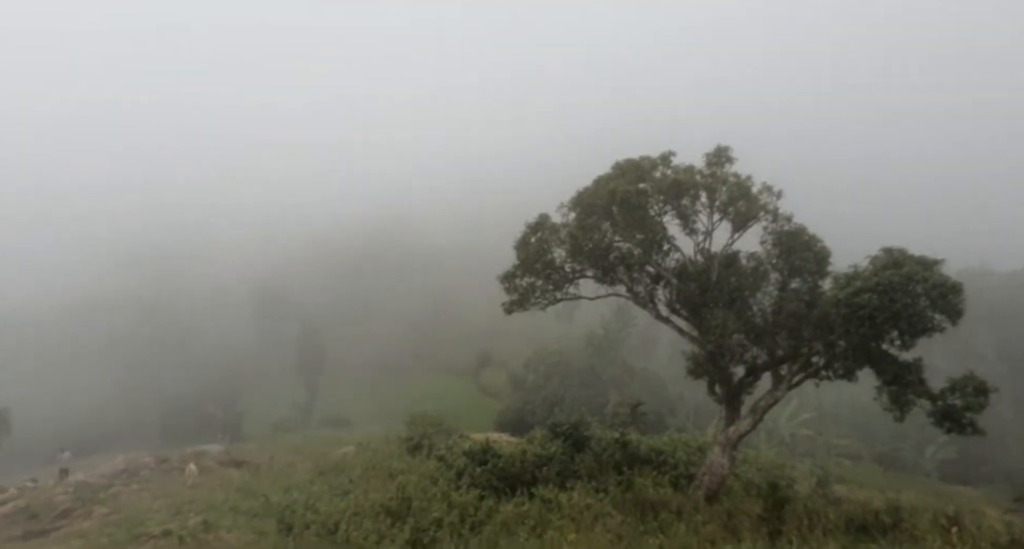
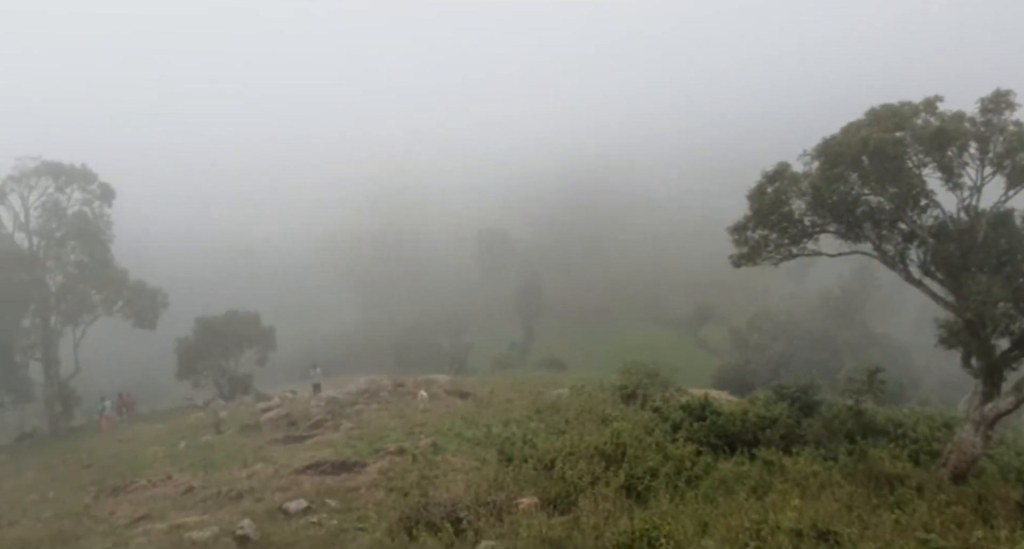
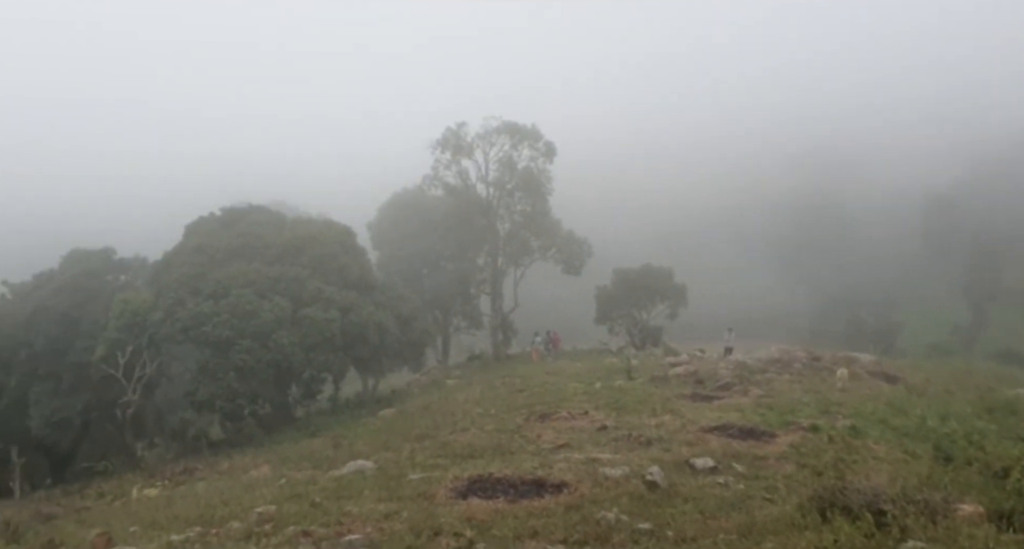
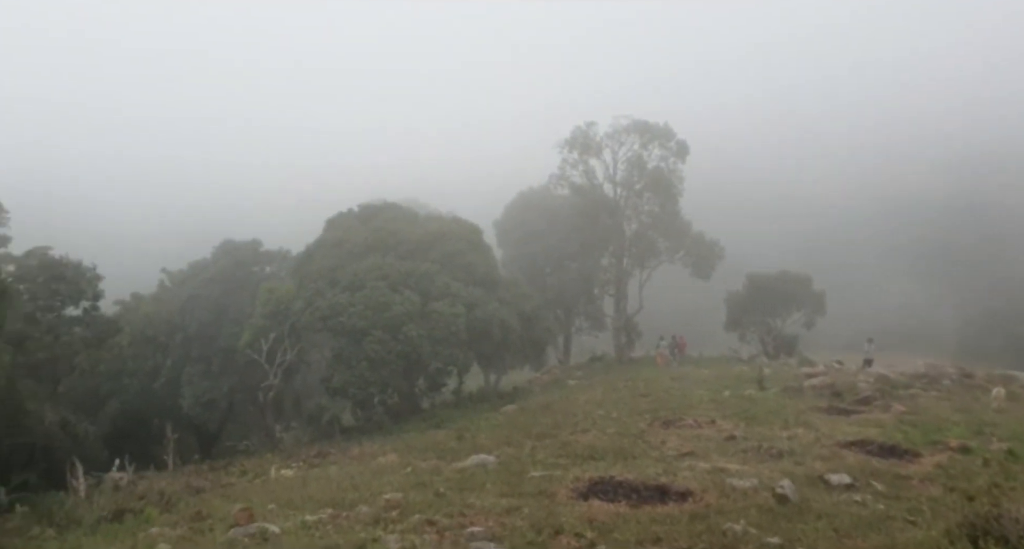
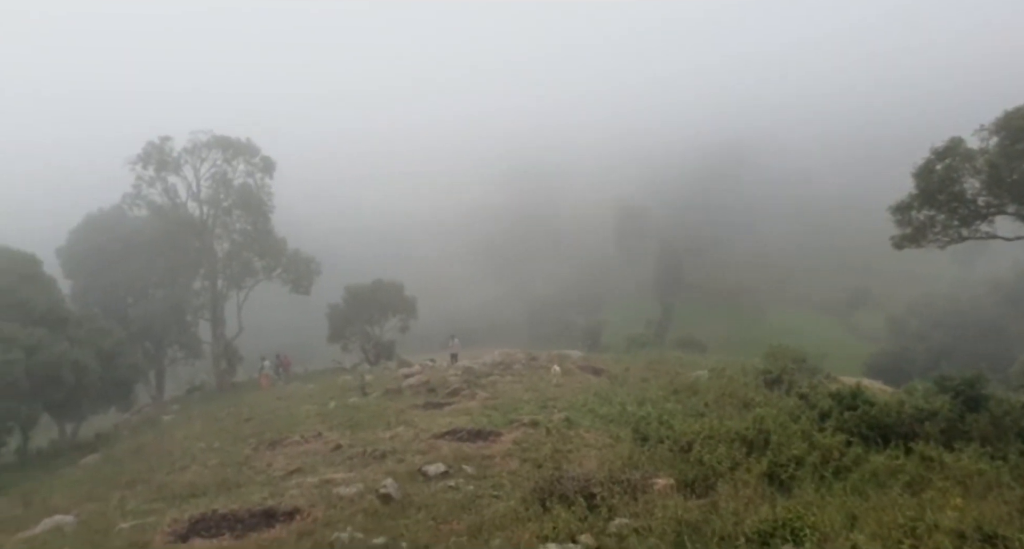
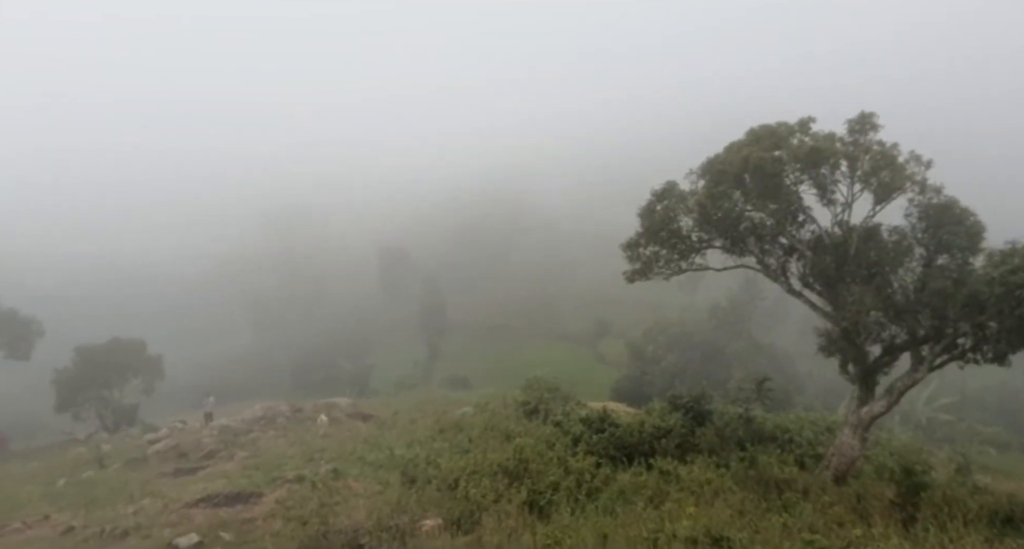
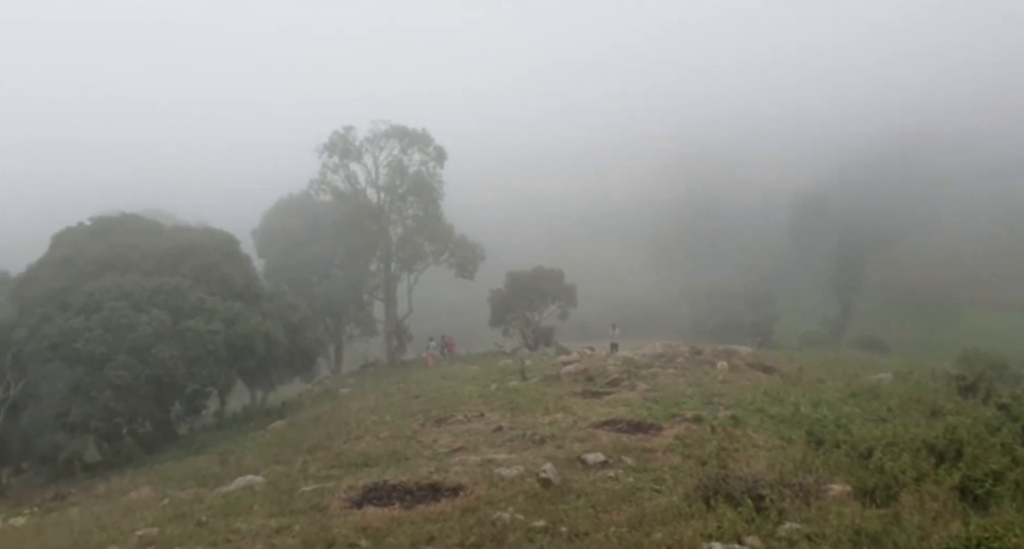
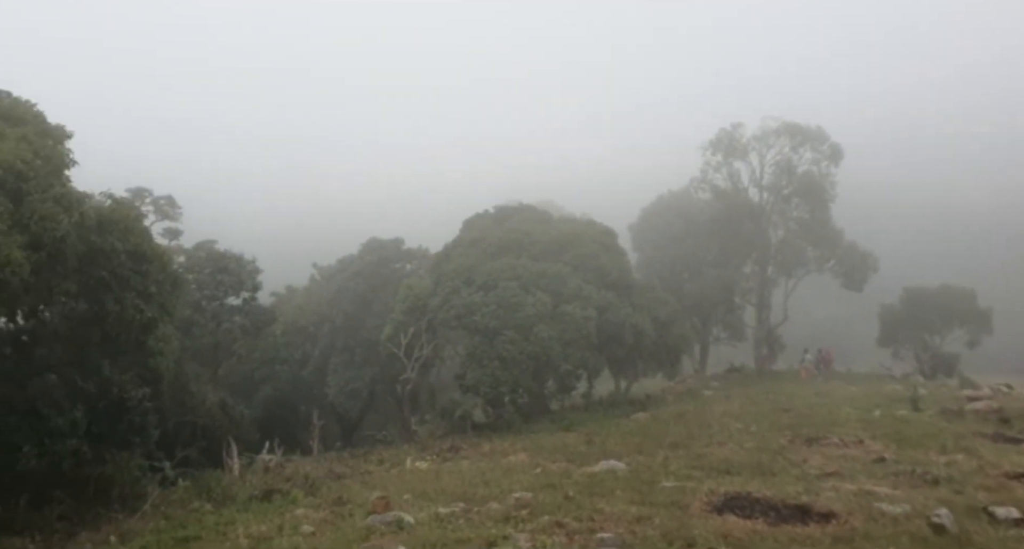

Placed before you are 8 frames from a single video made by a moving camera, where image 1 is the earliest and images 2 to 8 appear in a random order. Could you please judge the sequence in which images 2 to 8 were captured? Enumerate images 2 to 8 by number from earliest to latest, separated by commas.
6, 2, 5, 7, 3, 4, 8
